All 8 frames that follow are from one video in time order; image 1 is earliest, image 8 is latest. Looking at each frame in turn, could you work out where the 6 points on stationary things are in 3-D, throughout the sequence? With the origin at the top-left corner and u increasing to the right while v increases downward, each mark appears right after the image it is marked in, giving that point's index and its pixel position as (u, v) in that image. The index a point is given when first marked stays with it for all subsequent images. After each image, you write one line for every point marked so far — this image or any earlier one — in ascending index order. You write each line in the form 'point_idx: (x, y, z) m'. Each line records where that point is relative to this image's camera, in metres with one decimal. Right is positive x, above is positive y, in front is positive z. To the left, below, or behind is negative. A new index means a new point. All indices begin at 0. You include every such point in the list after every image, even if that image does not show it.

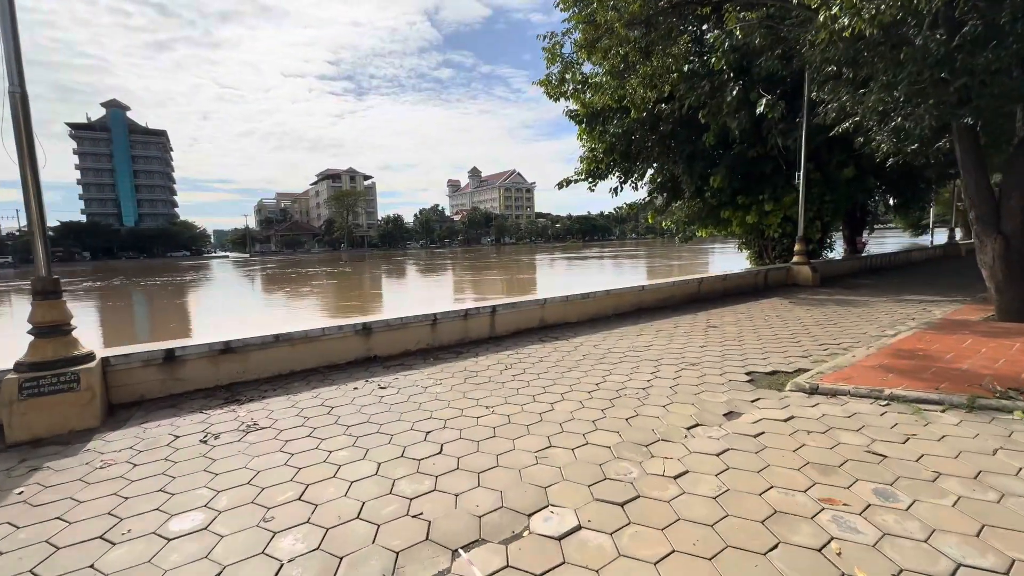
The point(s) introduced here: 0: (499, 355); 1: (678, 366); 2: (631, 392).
0: (-0.1, -0.6, +3.7) m
1: (+1.2, -0.6, +3.2) m
2: (+0.7, -0.6, +2.7) m
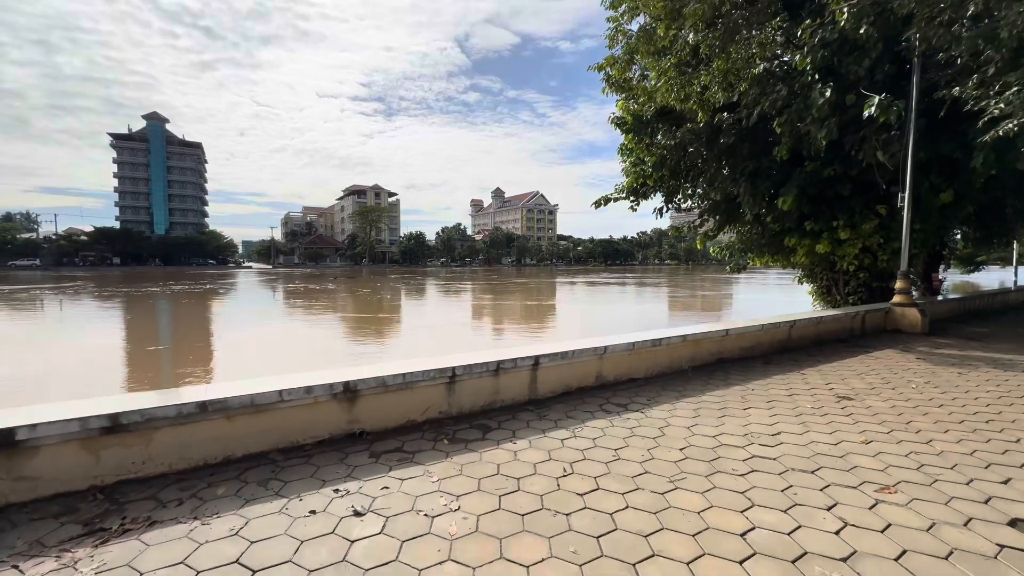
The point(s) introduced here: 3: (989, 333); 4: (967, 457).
0: (+0.2, -0.8, +2.4) m
1: (+1.5, -0.9, +1.9) m
2: (+1.0, -0.9, +1.4) m
3: (+6.5, -0.6, +6.1) m
4: (+2.3, -0.8, +2.2) m
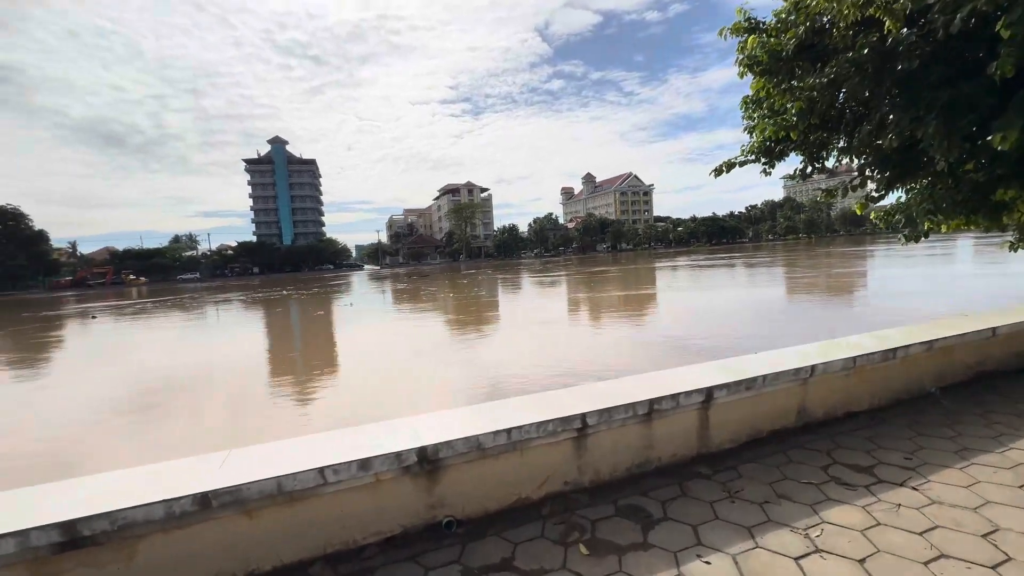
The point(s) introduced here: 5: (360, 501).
0: (+0.7, -0.8, +1.3) m
1: (+1.9, -0.8, +0.6) m
2: (+1.3, -0.9, +0.2) m
3: (+7.7, -0.2, +3.6) m
4: (+2.7, -0.7, +0.7) m
5: (-0.5, -0.7, +1.5) m
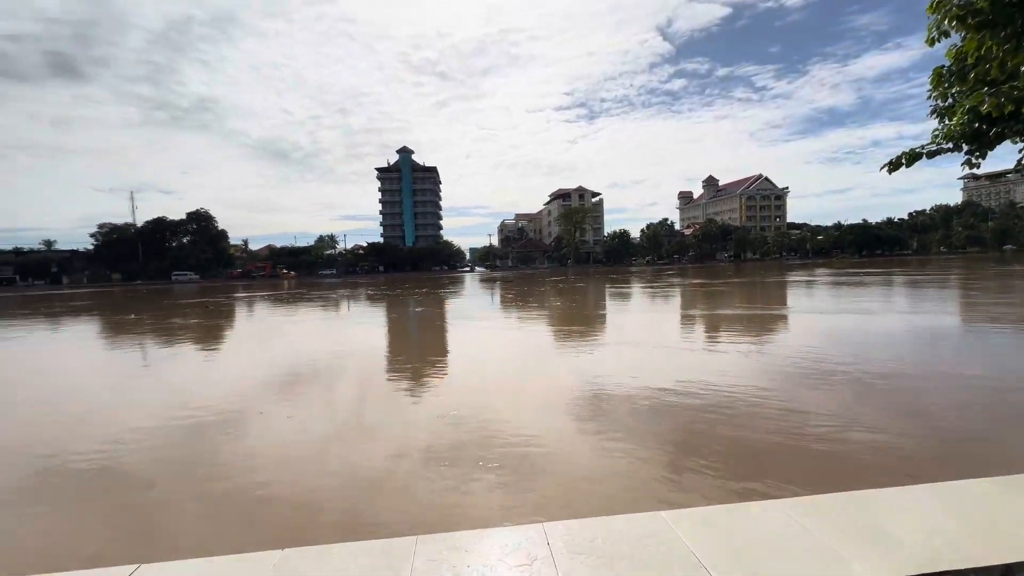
0: (+0.8, -0.9, +0.4) m
1: (+1.7, -1.0, -0.7) m
2: (+1.1, -1.0, -0.9) m
3: (+8.1, -0.7, +1.0) m
4: (+2.6, -0.9, -0.7) m
5: (-0.4, -0.8, +0.8) m
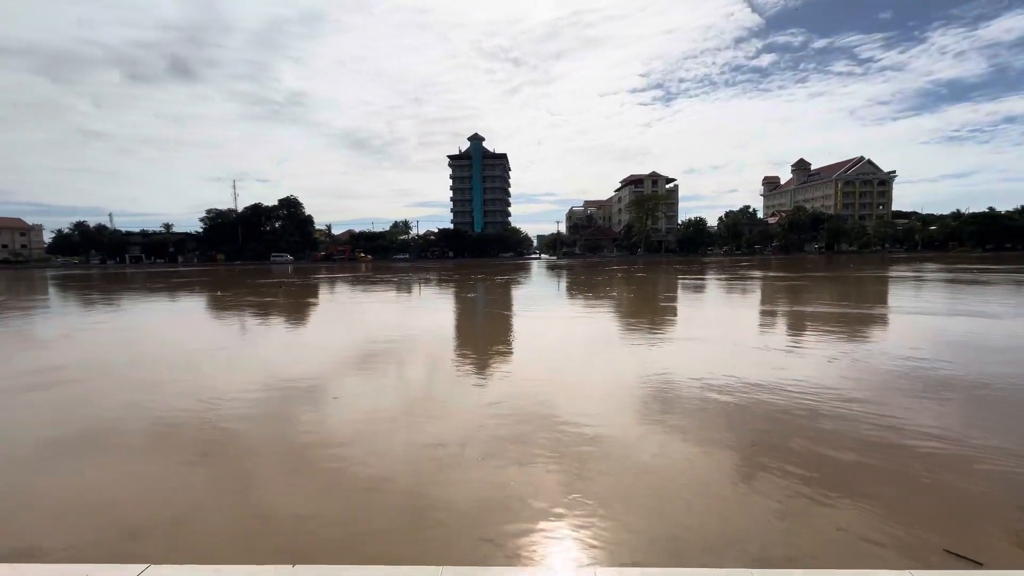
0: (+0.8, -1.0, +0.1) m
1: (+1.6, -1.0, -1.0) m
2: (+0.9, -1.1, -1.1) m
3: (+8.1, -0.9, -0.3) m
4: (+2.4, -1.0, -1.2) m
5: (-0.3, -0.8, +0.7) m
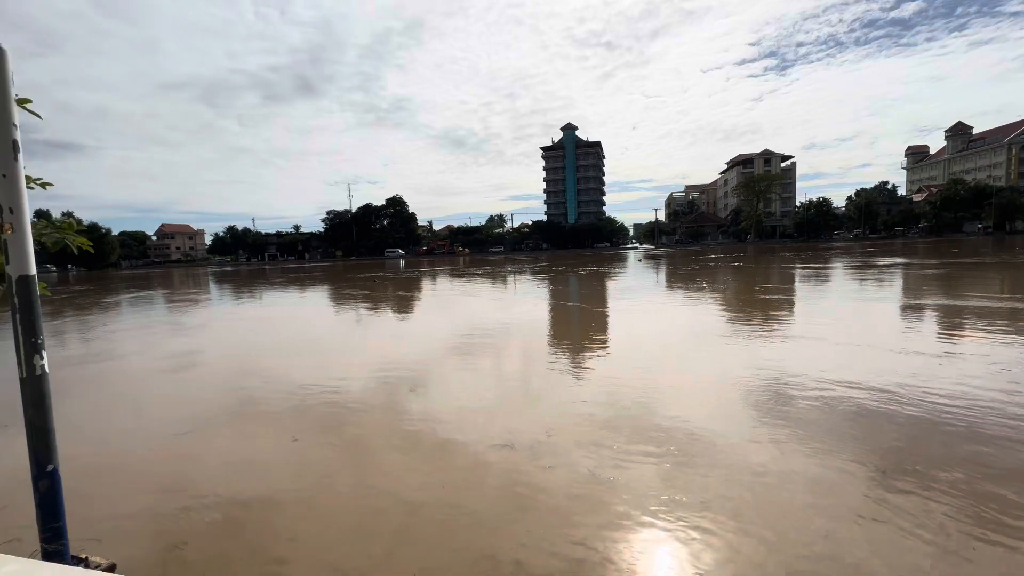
0: (+0.7, -1.0, -0.2) m
1: (+1.2, -1.1, -1.5) m
2: (+0.5, -1.2, -1.5) m
3: (+7.8, -0.9, -2.2) m
4: (+2.0, -1.1, -1.8) m
5: (-0.2, -0.8, +0.6) m
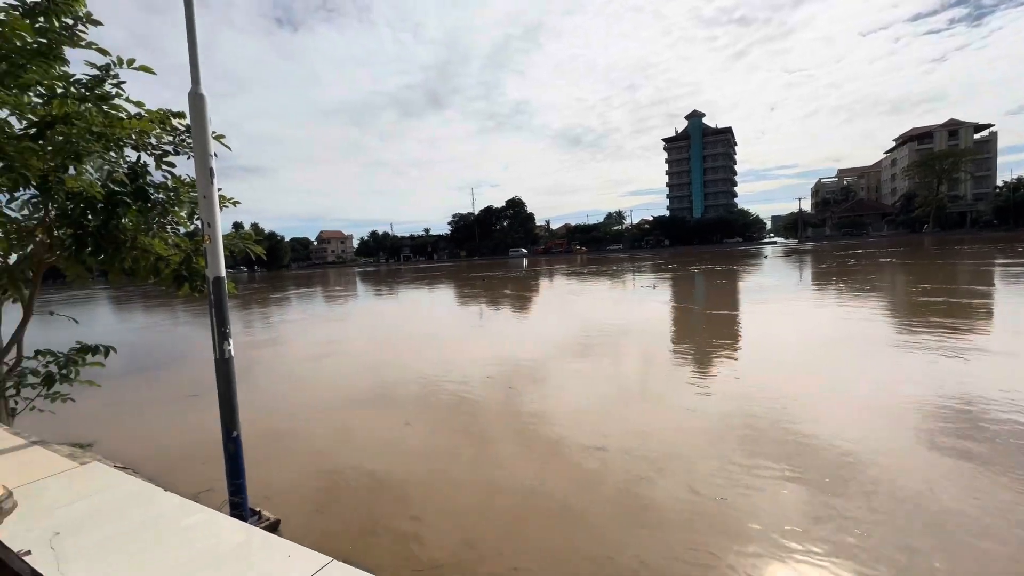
0: (+0.6, -1.0, -0.4) m
1: (+0.7, -1.1, -1.8) m
2: (+0.1, -1.2, -1.6) m
3: (+6.9, -1.0, -4.1) m
4: (+1.4, -1.1, -2.3) m
5: (-0.1, -0.8, +0.6) m
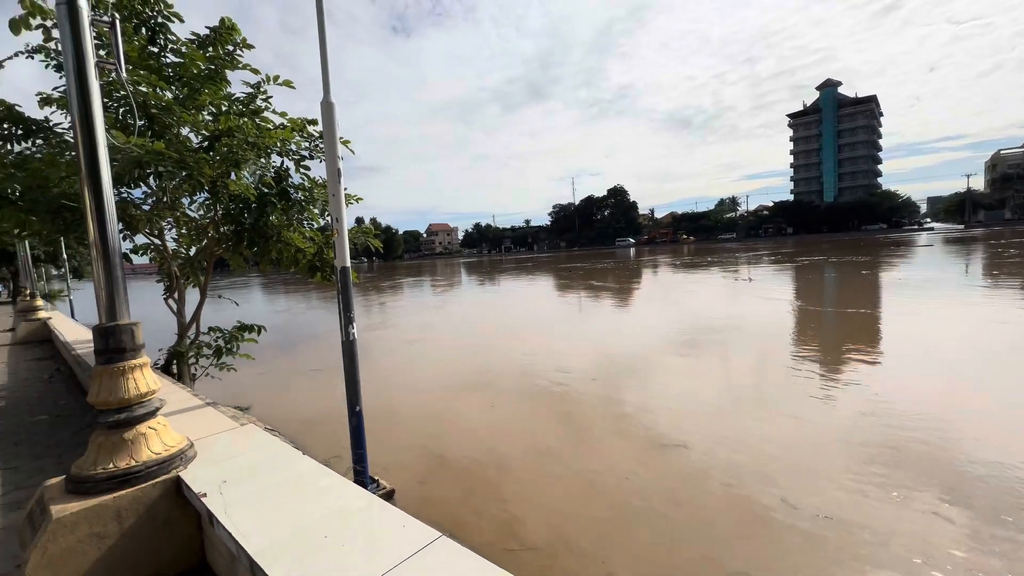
0: (+0.5, -1.1, -0.5) m
1: (+0.3, -1.2, -1.9) m
2: (-0.3, -1.2, -1.6) m
3: (+5.8, -1.1, -5.5) m
4: (+0.9, -1.2, -2.6) m
5: (0.0, -0.8, +0.6) m
